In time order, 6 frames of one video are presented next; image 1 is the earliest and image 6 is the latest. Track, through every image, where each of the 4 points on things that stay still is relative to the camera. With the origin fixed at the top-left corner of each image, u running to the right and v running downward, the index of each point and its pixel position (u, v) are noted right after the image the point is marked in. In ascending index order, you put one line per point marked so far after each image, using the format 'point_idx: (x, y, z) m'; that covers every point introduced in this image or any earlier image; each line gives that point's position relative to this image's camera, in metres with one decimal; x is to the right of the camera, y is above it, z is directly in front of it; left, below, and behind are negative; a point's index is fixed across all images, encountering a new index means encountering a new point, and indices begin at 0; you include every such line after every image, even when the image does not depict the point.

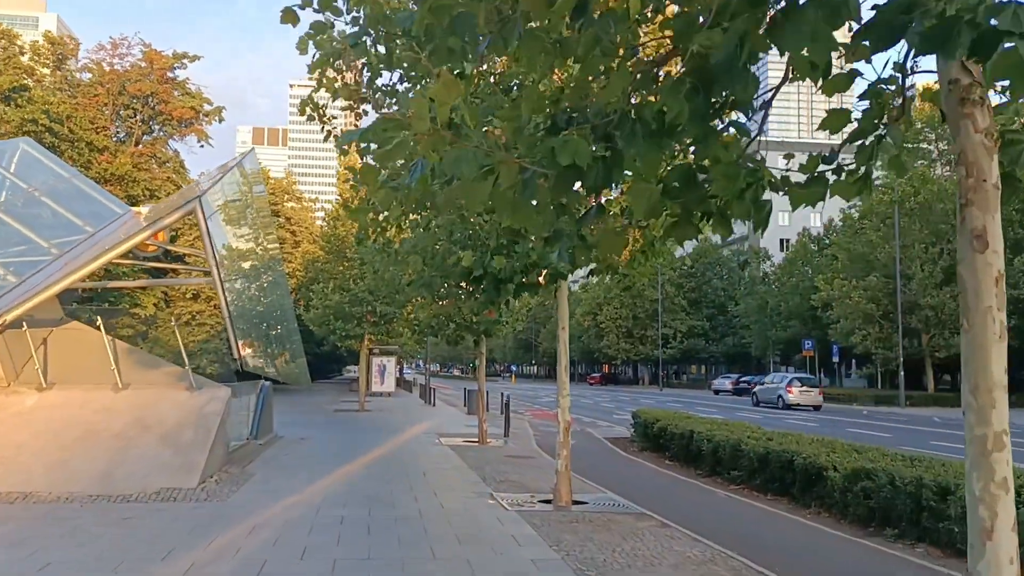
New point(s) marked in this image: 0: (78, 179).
0: (-8.6, +2.2, +17.4) m
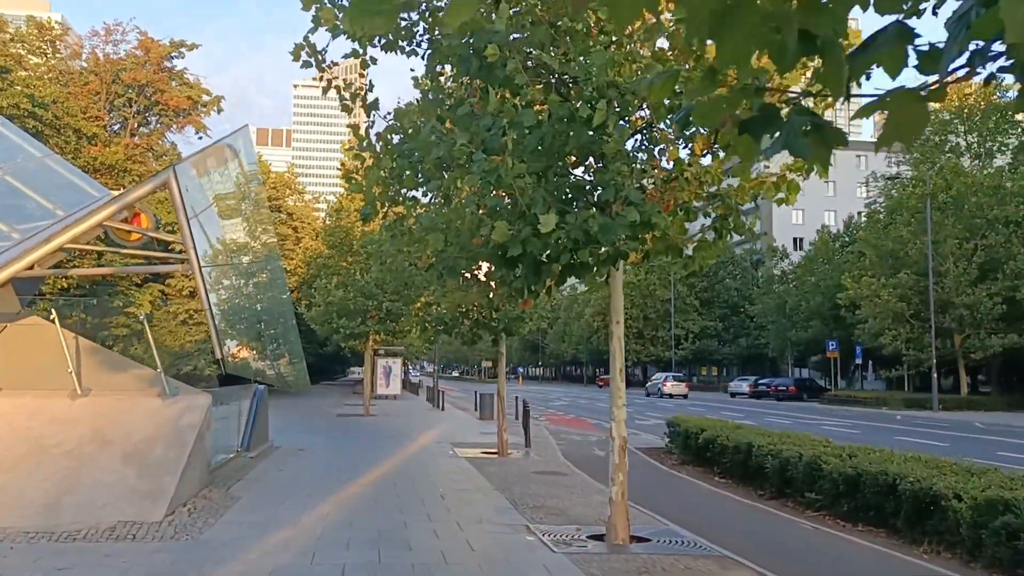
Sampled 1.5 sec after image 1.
0: (-8.2, +2.3, +15.5) m
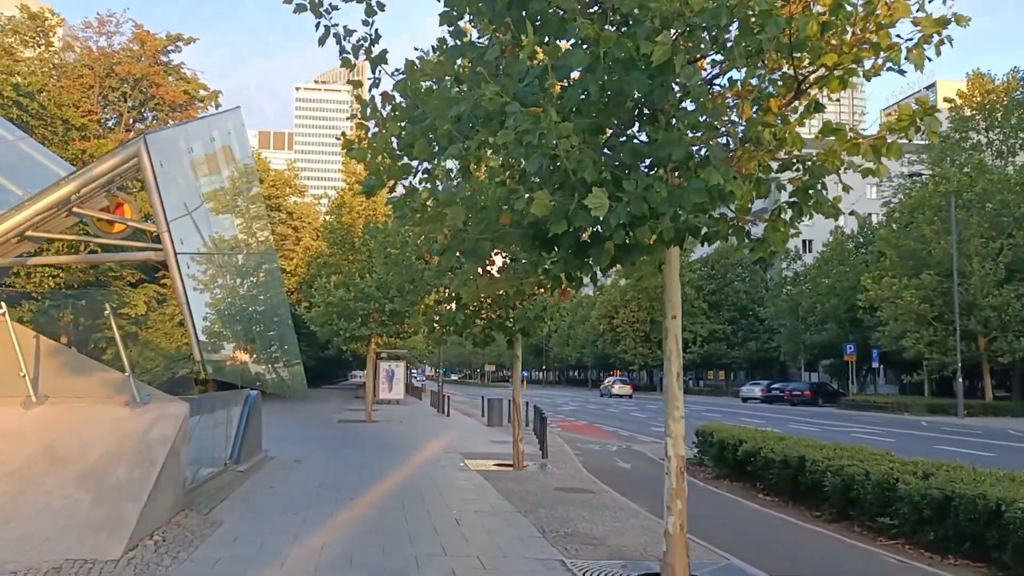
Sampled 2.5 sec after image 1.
0: (-7.9, +2.4, +14.1) m
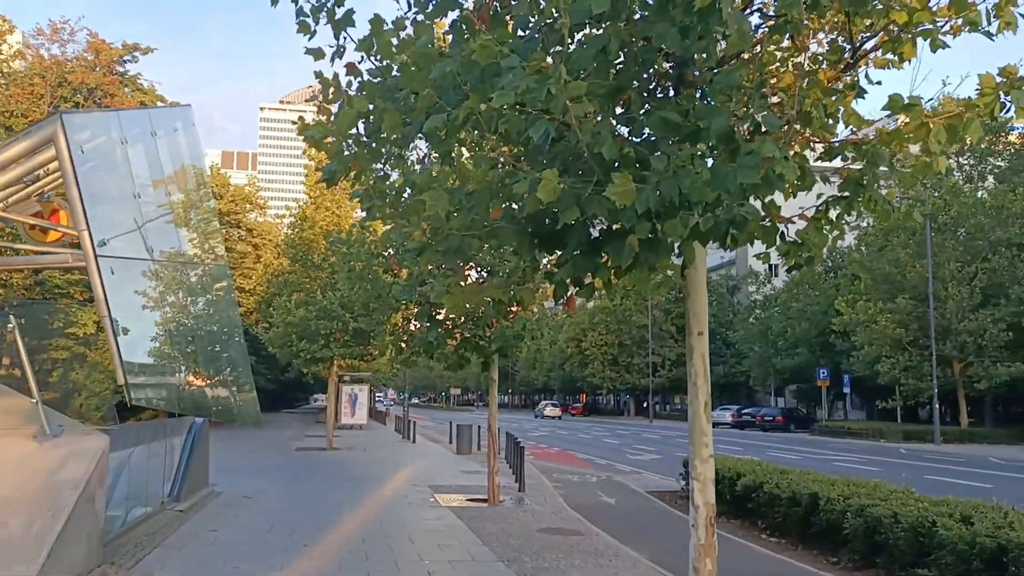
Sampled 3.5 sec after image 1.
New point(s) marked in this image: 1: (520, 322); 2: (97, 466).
0: (-8.2, +2.2, +12.6) m
1: (+0.1, -0.5, +13.0) m
2: (-3.3, -1.4, +6.9) m
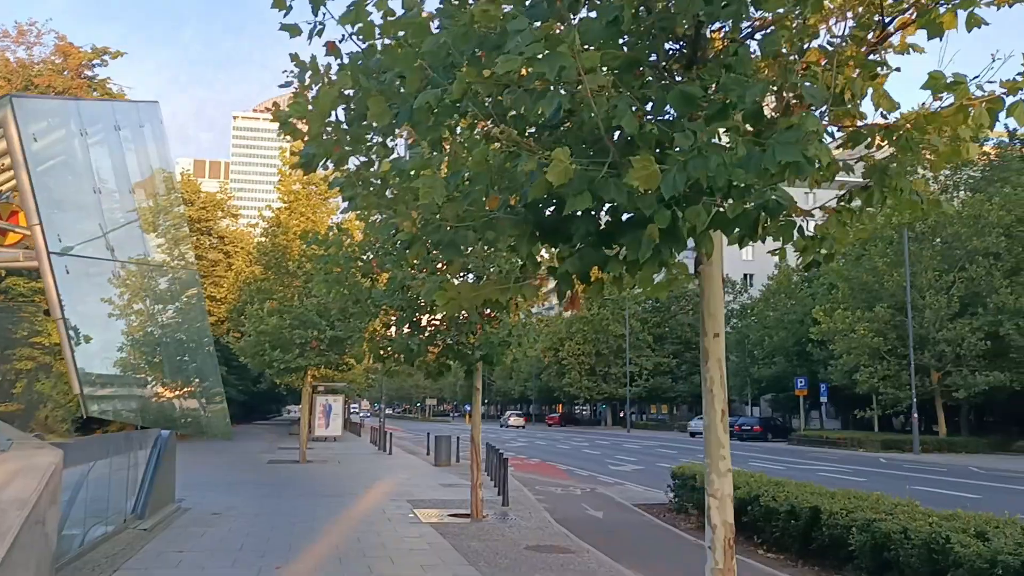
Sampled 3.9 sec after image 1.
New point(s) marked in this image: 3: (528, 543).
0: (-8.4, +2.1, +11.9) m
1: (-0.1, -0.6, +12.5) m
2: (-3.3, -1.4, +6.3) m
3: (+0.2, -3.1, +10.7) m
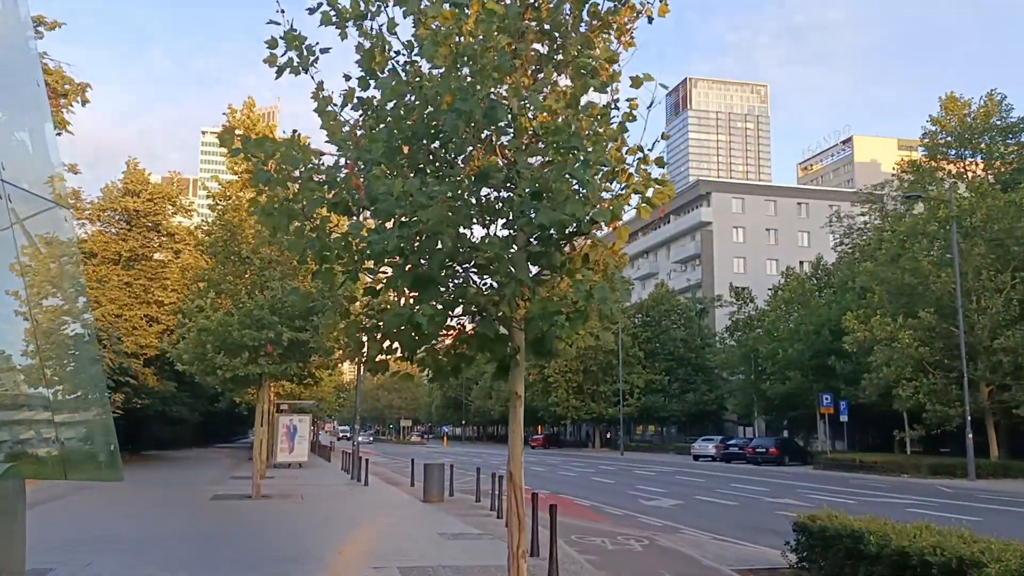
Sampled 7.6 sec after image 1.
0: (-7.8, +2.7, +6.8) m
1: (+0.5, -0.1, +7.6) m
2: (-2.6, -0.8, +1.3) m
3: (+0.8, -2.6, +5.8) m
